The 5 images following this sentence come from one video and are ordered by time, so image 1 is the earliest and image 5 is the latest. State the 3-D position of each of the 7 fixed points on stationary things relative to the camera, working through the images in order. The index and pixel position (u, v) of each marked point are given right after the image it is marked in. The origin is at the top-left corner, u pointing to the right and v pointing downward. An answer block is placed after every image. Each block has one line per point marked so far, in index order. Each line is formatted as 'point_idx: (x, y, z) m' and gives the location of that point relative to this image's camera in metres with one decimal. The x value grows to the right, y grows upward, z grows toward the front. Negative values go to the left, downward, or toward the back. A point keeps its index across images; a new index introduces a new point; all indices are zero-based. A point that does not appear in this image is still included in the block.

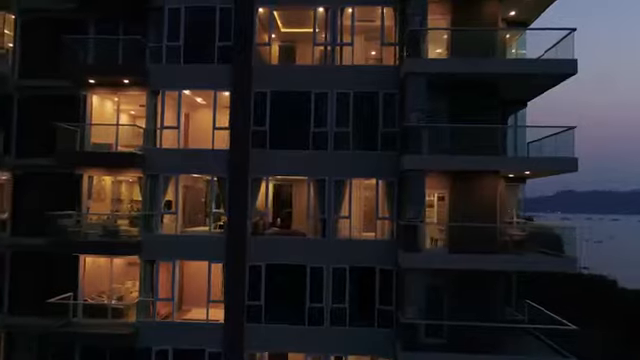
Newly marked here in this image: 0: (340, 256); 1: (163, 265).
0: (+0.5, -2.0, +14.3) m
1: (-4.3, -2.3, +14.5) m
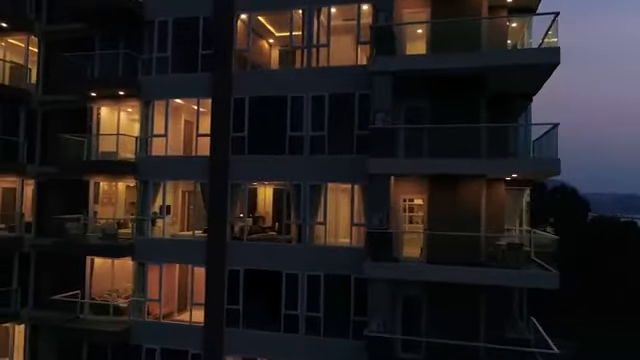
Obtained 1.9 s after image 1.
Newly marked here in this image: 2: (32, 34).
0: (-0.1, -2.2, +13.9) m
1: (-4.8, -2.5, +15.2) m
2: (-9.1, +4.6, +16.8) m
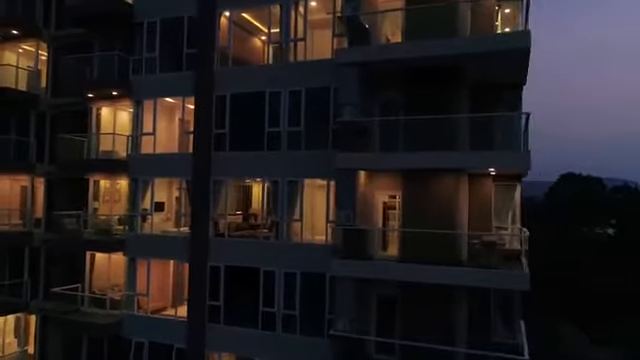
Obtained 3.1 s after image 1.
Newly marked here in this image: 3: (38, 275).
0: (-0.7, -2.1, +13.7) m
1: (-5.2, -2.4, +15.5) m
2: (-9.3, +4.7, +17.7) m
3: (-9.4, -3.1, +17.6) m
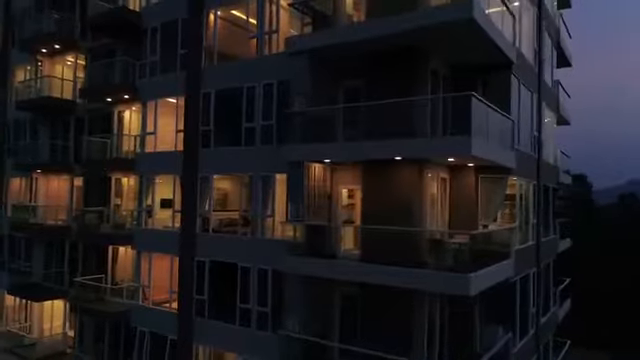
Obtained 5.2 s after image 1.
0: (-1.4, -2.0, +13.5) m
1: (-5.4, -2.4, +16.3) m
2: (-8.9, +4.7, +19.4) m
3: (-8.9, -3.1, +19.3) m
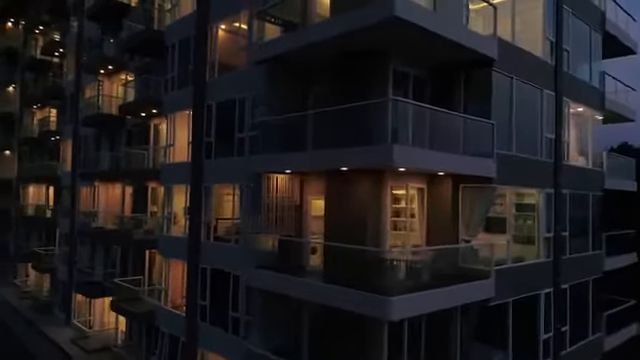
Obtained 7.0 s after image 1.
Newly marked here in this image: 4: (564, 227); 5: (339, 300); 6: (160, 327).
0: (-1.8, -2.2, +13.6) m
1: (-4.9, -2.7, +17.2) m
2: (-7.7, +4.4, +21.1) m
3: (-7.6, -3.4, +21.0) m
4: (+6.2, -1.2, +13.4) m
5: (+0.5, -2.3, +10.3) m
6: (-5.1, -4.8, +17.2) m
